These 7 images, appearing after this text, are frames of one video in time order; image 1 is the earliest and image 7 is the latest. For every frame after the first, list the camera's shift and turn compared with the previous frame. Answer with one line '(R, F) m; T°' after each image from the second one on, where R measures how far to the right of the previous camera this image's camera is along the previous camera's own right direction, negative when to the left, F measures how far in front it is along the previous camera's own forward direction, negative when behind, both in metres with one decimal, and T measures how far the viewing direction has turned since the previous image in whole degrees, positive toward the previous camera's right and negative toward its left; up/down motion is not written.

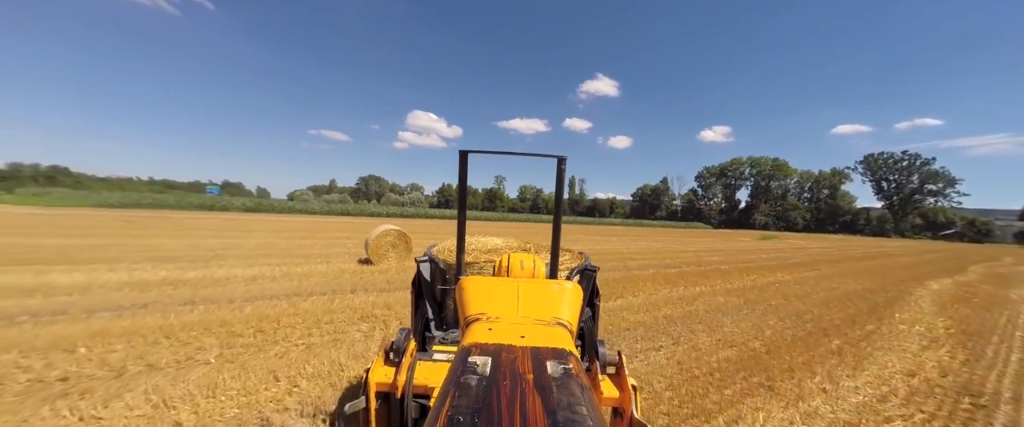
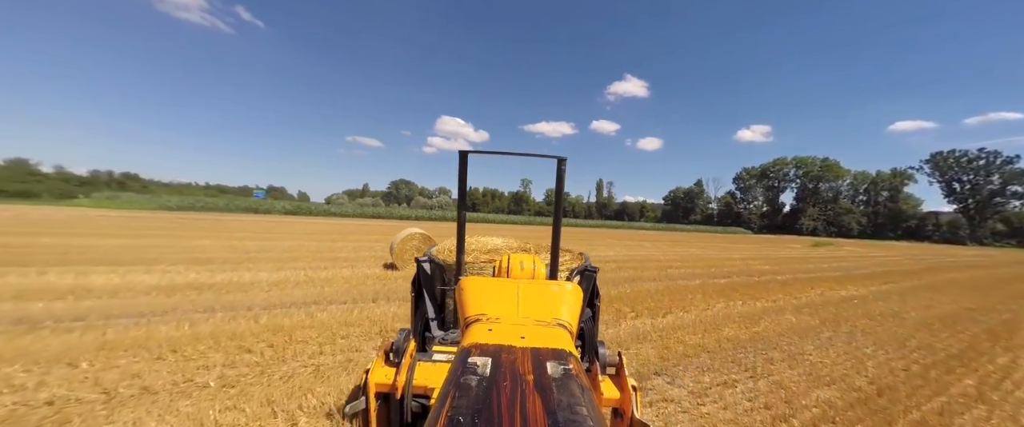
(-0.1, +0.6) m; -4°
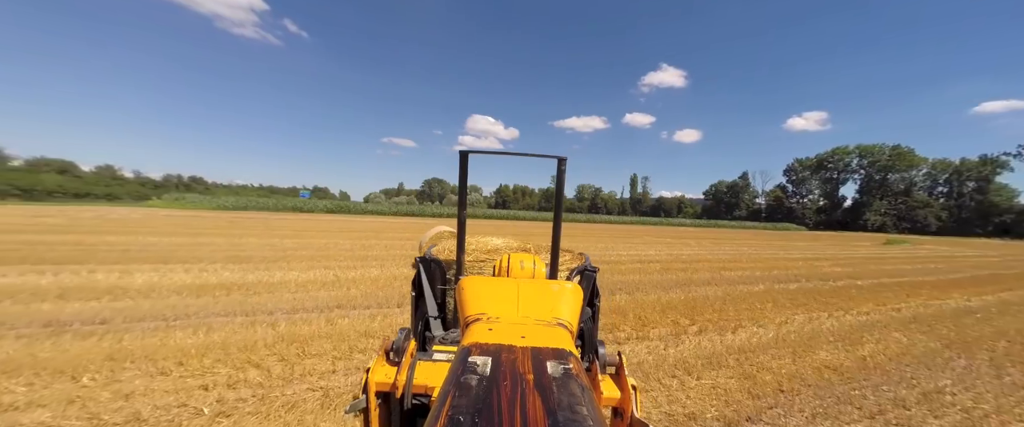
(-0.1, +0.7) m; -5°
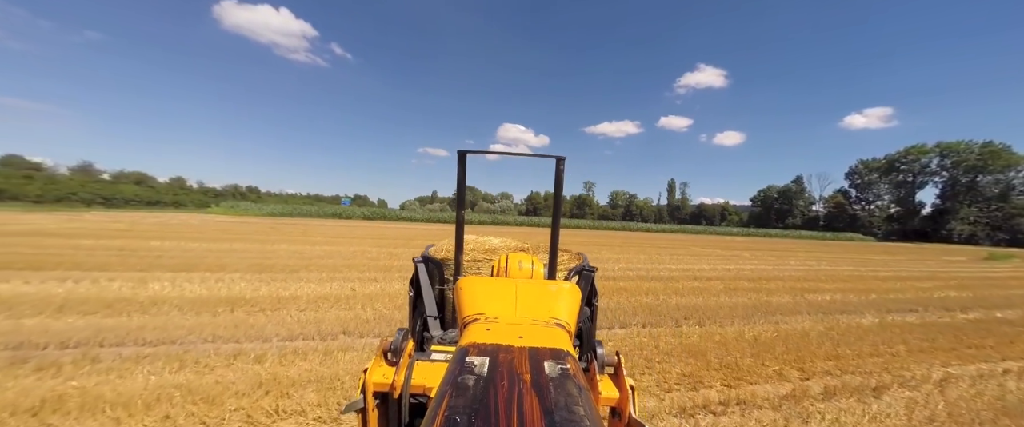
(-0.1, +1.2) m; -5°
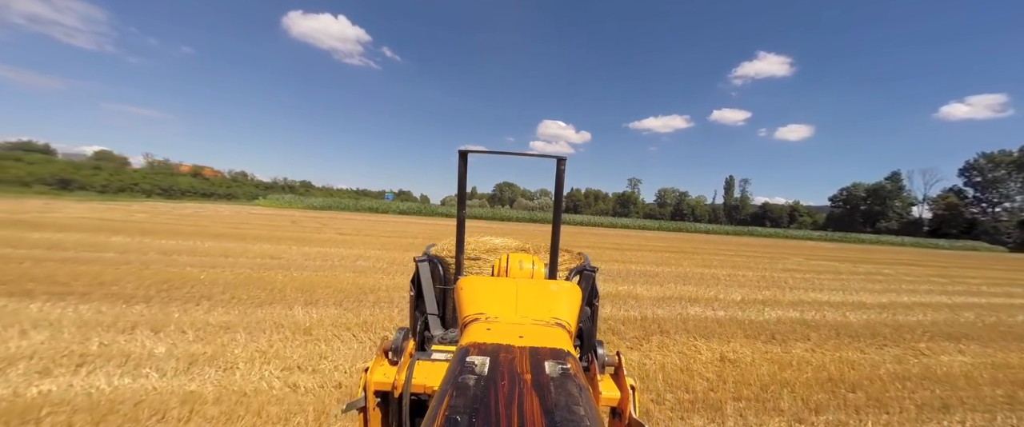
(-0.4, +4.8) m; -6°
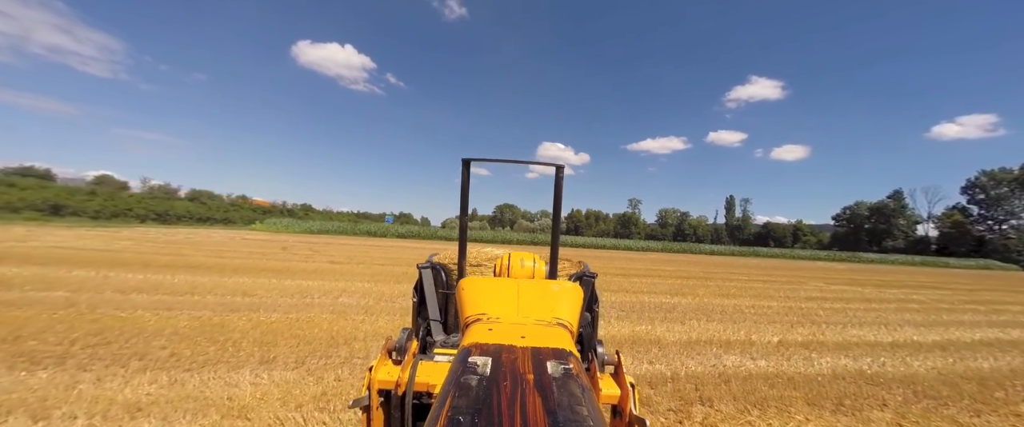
(0.0, +1.0) m; 0°
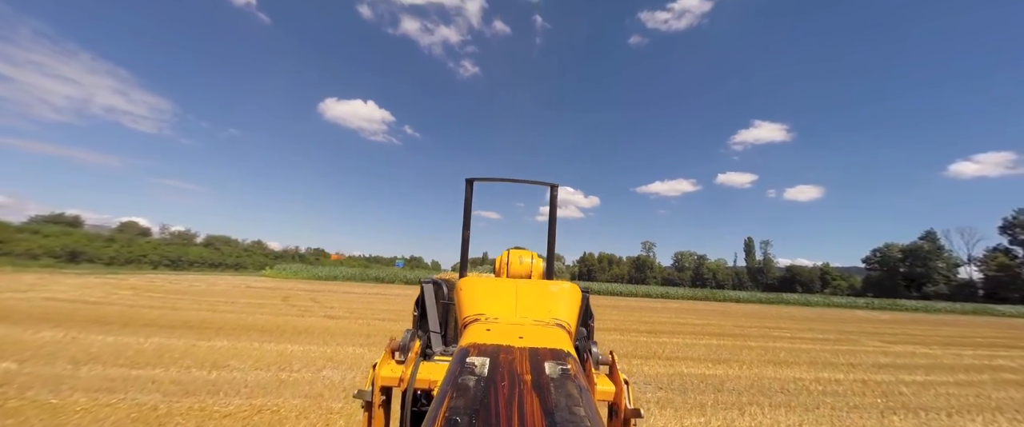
(-0.1, +1.3) m; -2°
